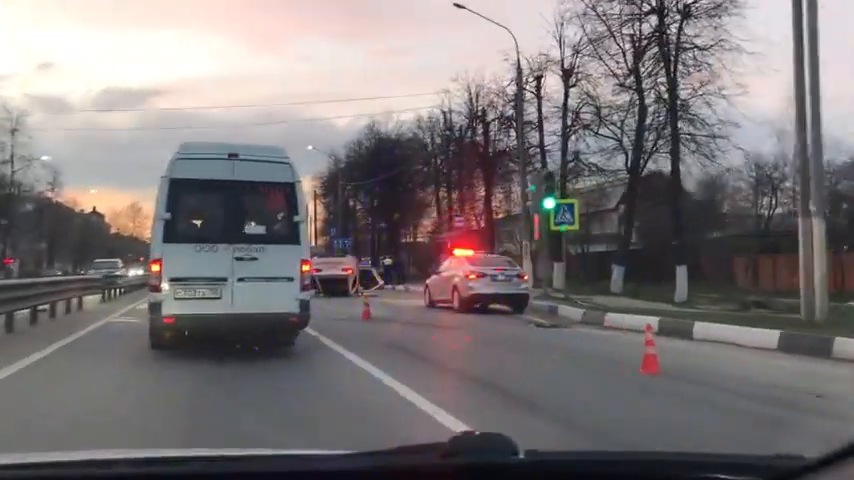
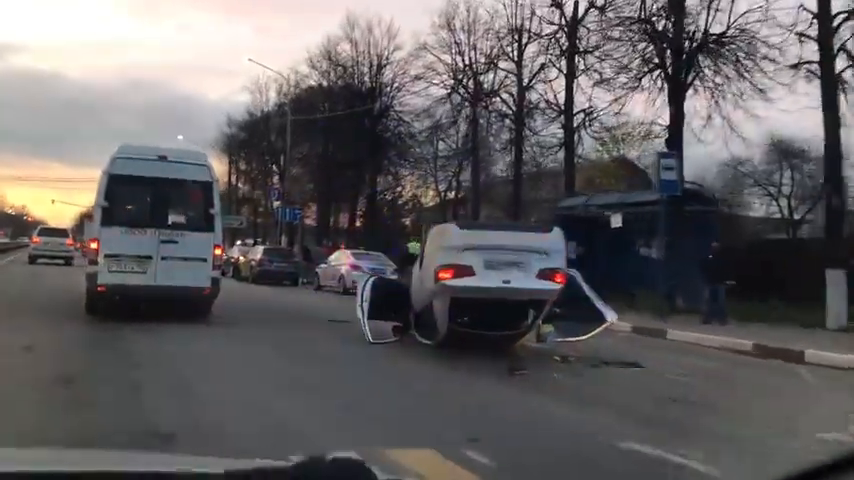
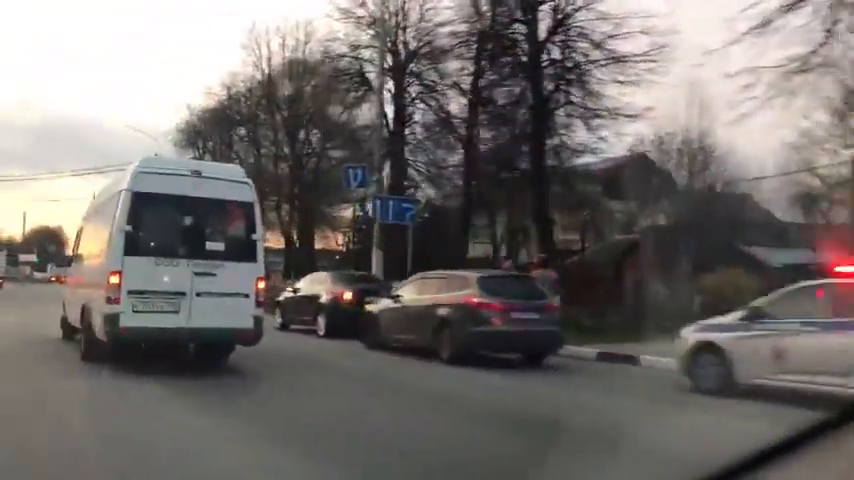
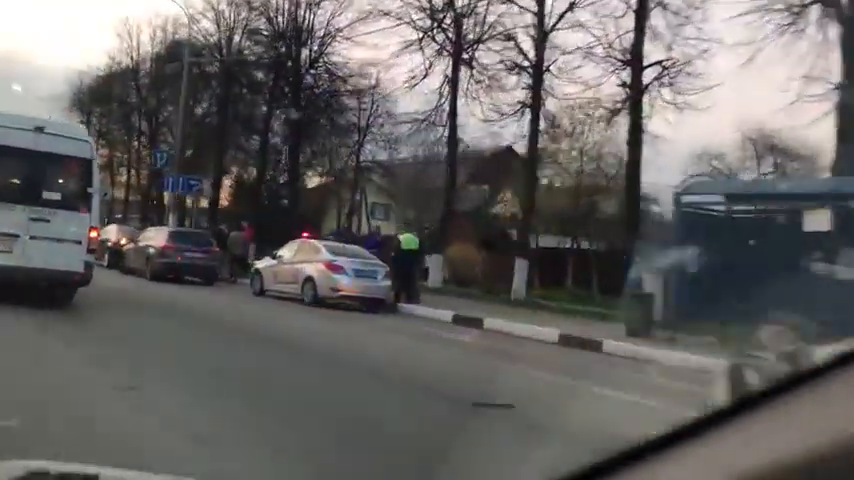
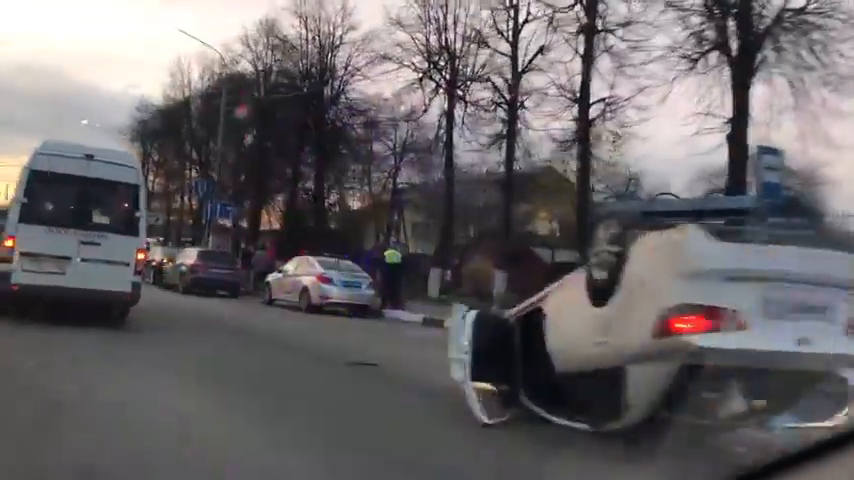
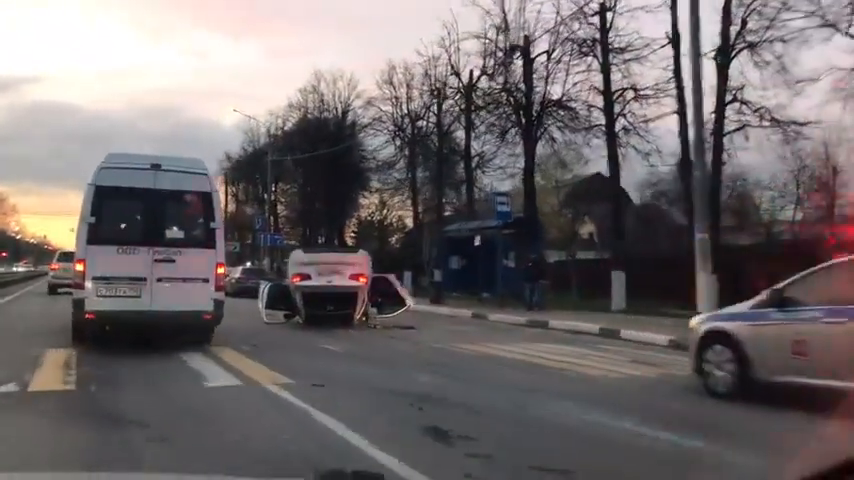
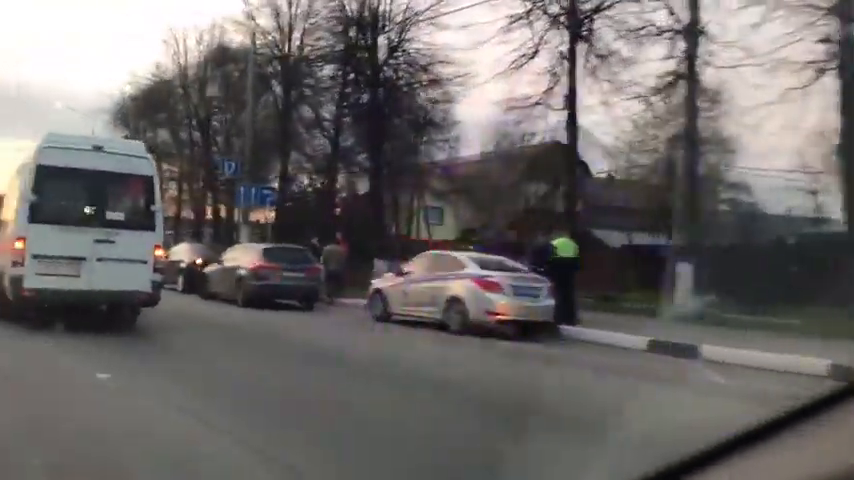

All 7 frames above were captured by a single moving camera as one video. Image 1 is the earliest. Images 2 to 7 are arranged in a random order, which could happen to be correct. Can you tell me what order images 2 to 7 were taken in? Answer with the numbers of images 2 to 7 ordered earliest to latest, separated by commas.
6, 2, 5, 4, 7, 3
